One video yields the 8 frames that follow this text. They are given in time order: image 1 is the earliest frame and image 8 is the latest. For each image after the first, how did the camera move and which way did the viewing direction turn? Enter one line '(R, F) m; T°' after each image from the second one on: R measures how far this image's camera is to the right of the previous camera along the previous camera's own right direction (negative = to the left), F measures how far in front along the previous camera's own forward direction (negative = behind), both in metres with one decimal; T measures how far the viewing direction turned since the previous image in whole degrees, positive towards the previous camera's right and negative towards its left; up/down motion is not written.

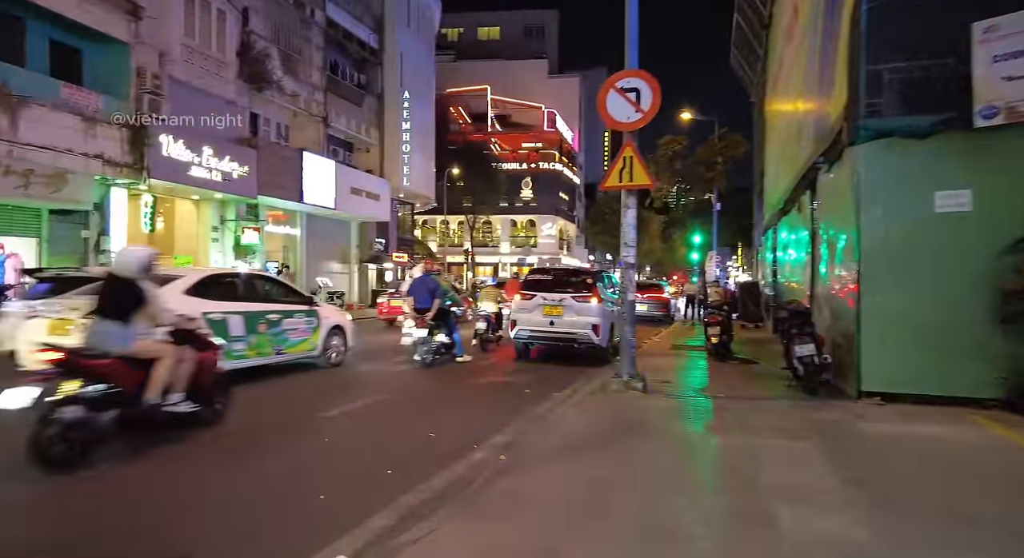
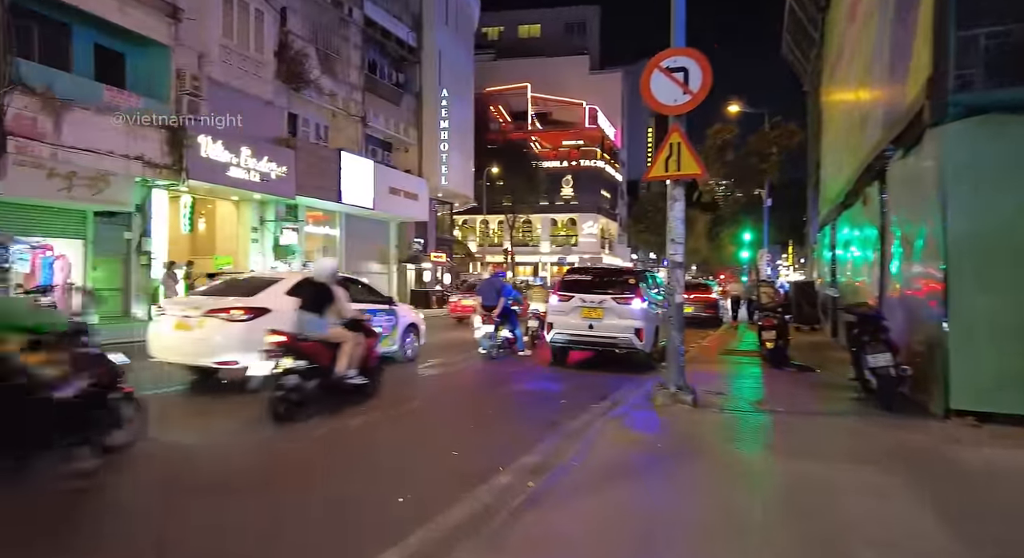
(+0.1, +0.6) m; -4°
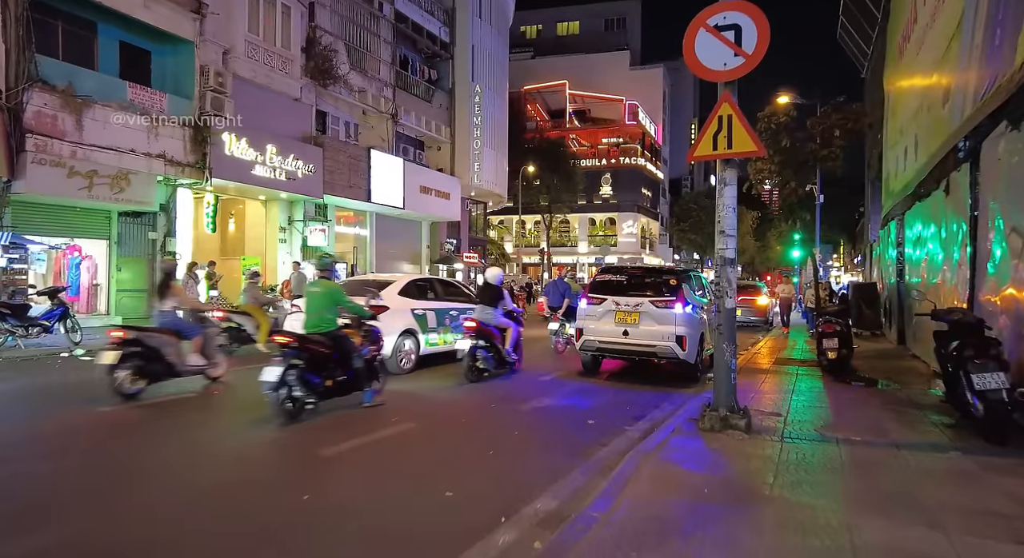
(+0.2, +1.1) m; -3°
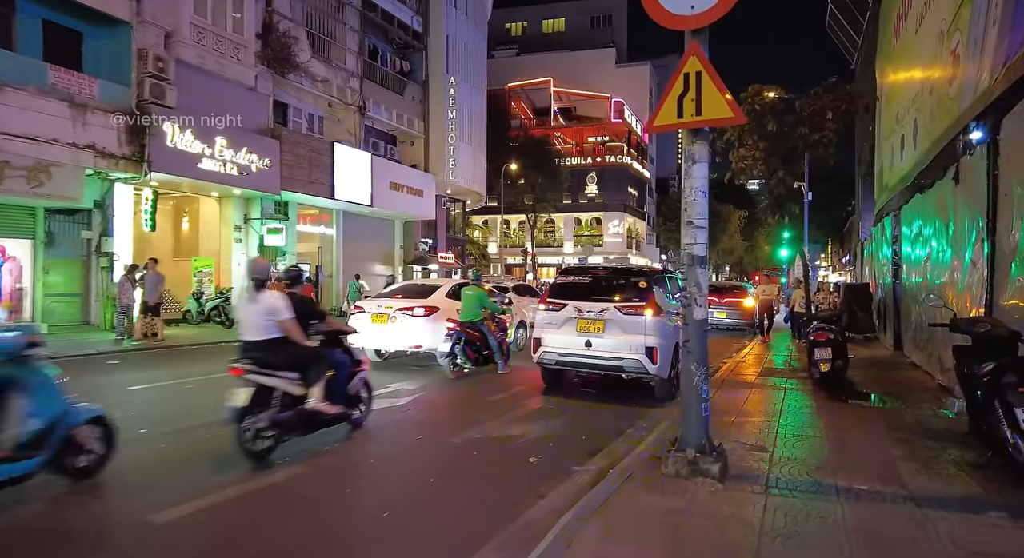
(+0.6, +1.4) m; +1°
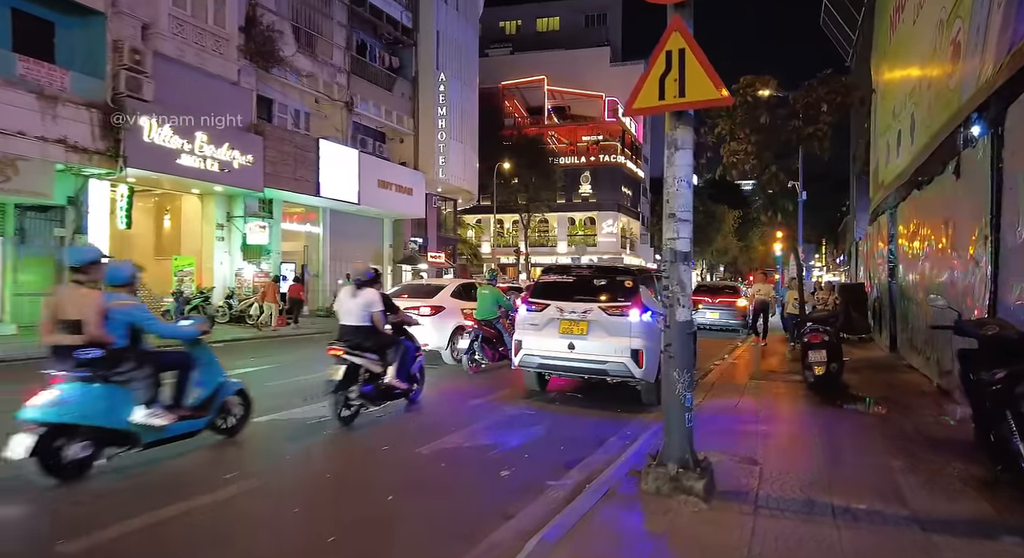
(+0.2, +0.5) m; 0°
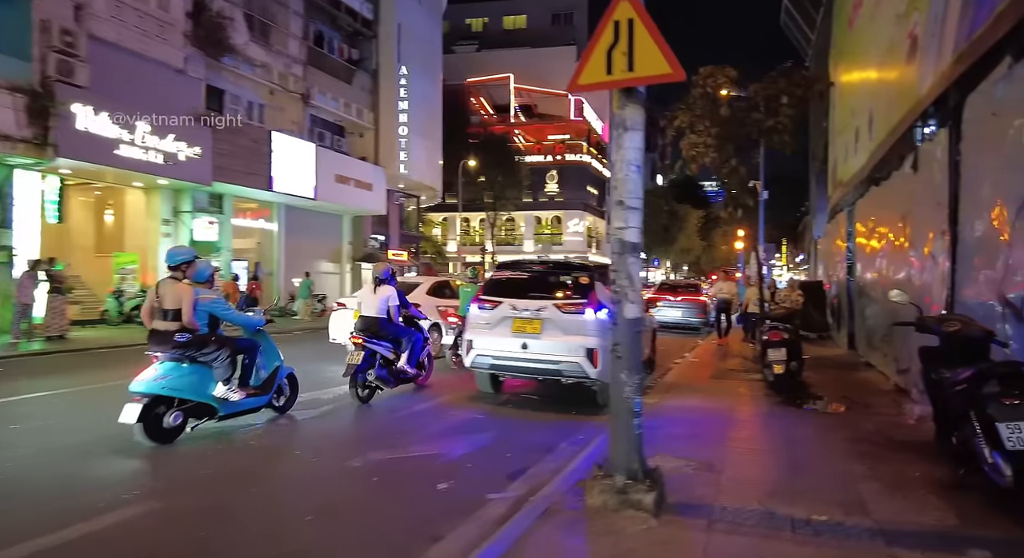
(+0.2, +0.4) m; +3°
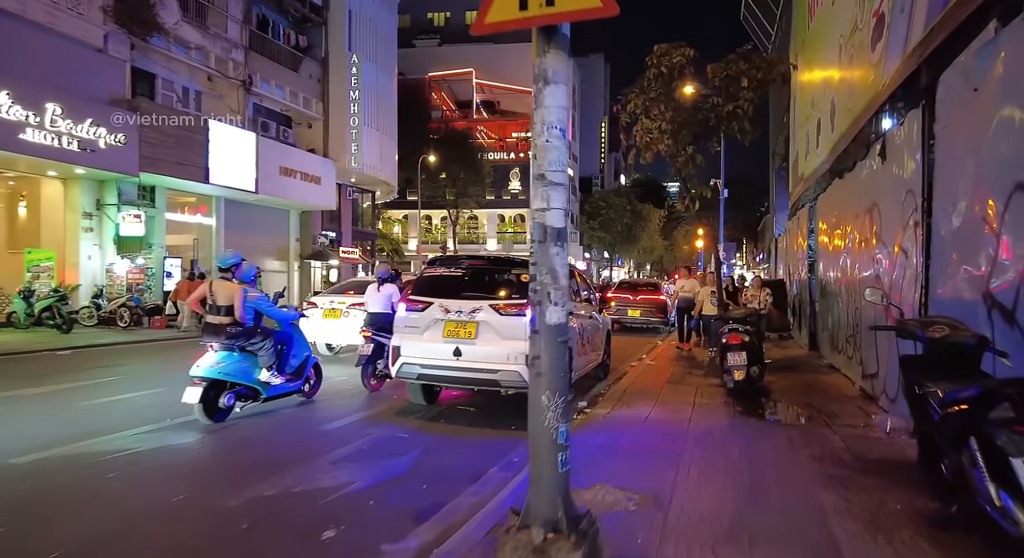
(+0.4, +0.9) m; +3°
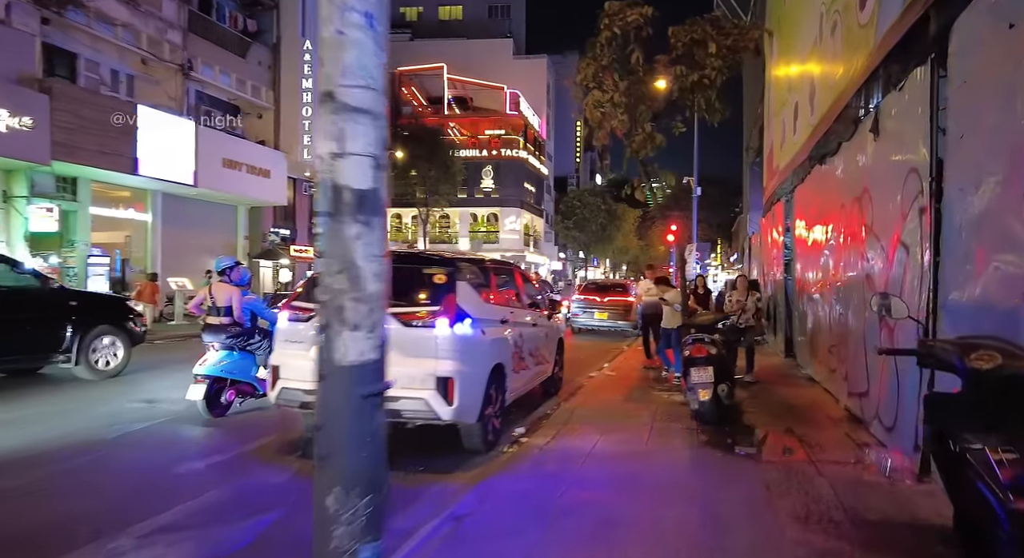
(+0.6, +1.5) m; +2°
